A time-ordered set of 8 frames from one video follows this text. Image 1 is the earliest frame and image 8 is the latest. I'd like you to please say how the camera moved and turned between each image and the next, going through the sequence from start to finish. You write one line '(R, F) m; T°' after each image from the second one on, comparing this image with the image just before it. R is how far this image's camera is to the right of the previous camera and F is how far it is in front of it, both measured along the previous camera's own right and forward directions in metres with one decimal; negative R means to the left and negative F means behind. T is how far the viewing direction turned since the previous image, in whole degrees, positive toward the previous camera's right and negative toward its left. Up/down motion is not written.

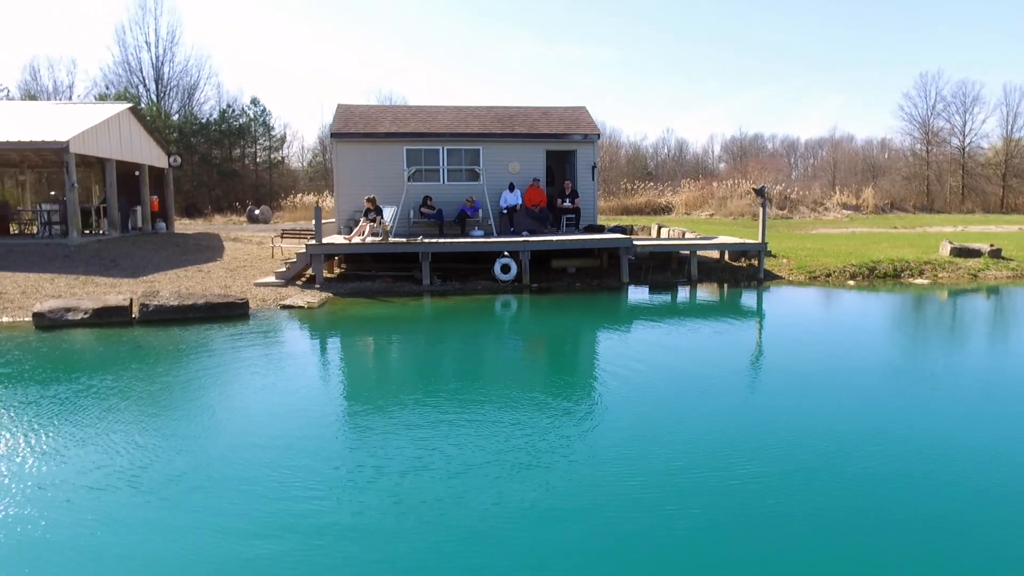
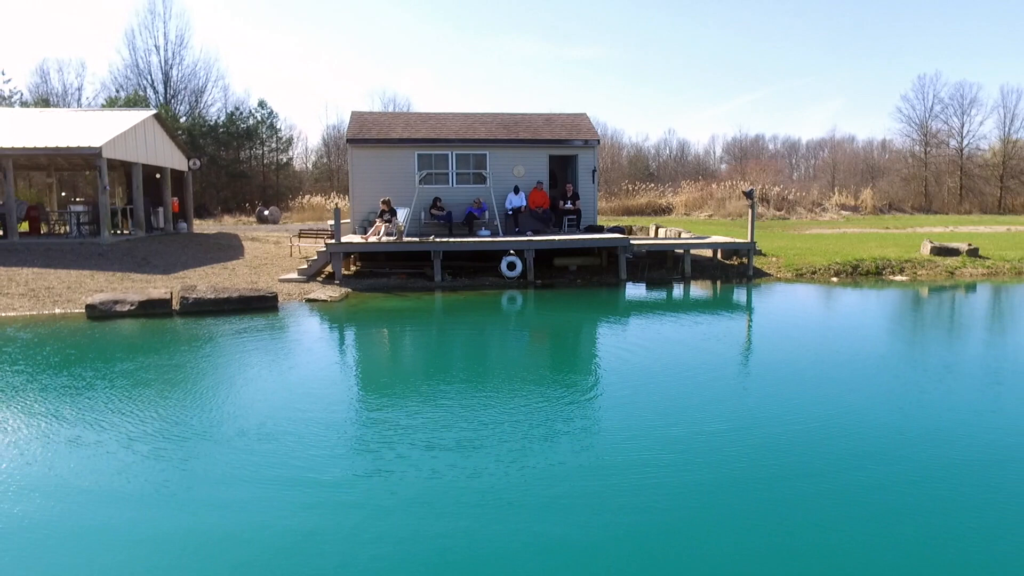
(-0.1, -0.8) m; 0°
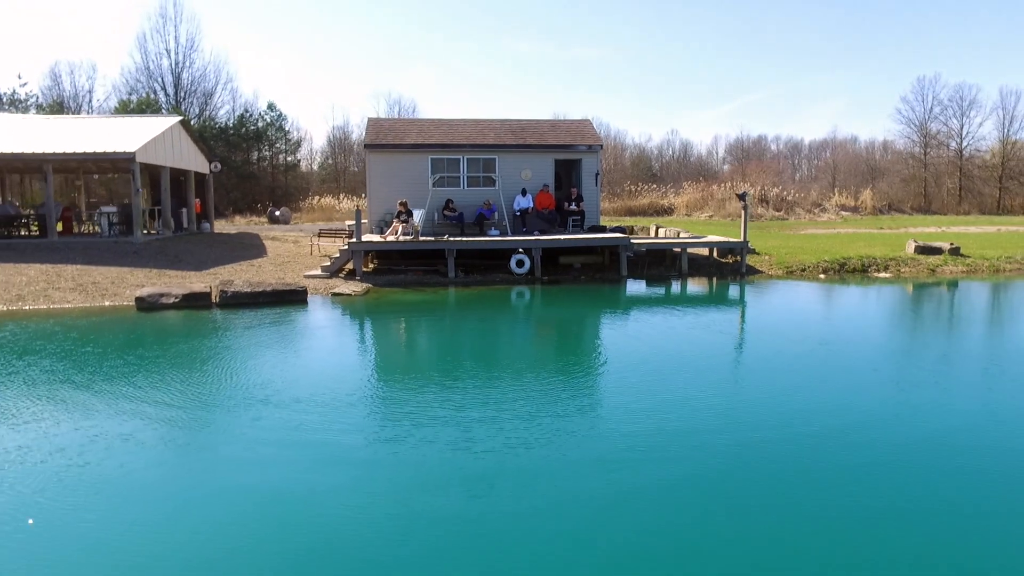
(-0.1, -0.8) m; 0°
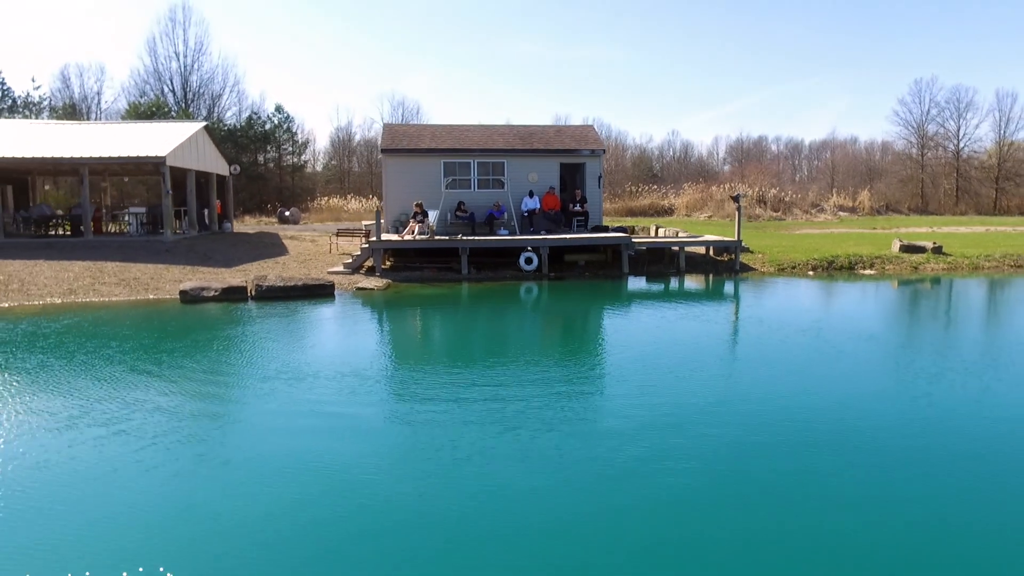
(-0.1, -0.9) m; 0°
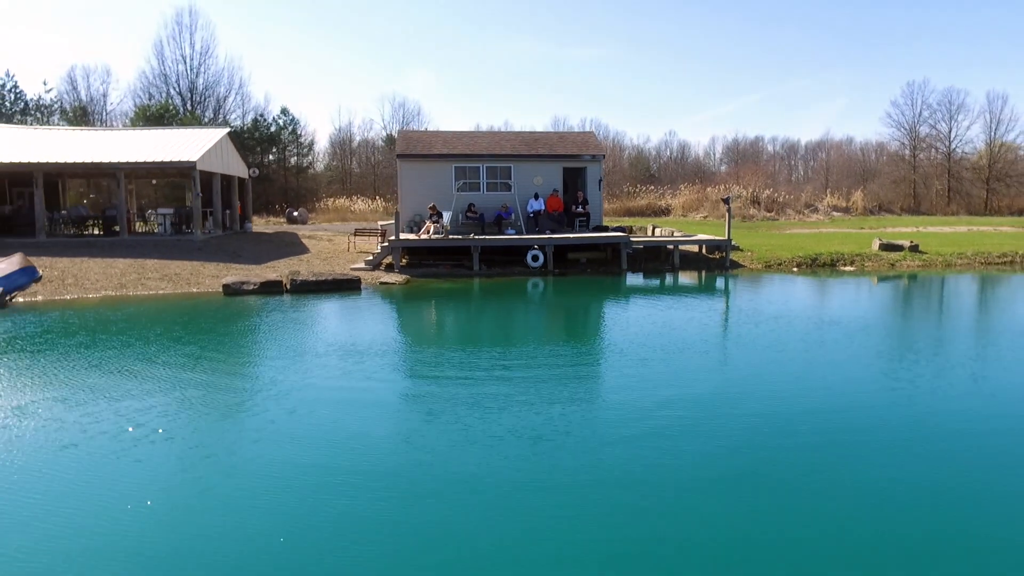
(-0.2, -1.1) m; 0°
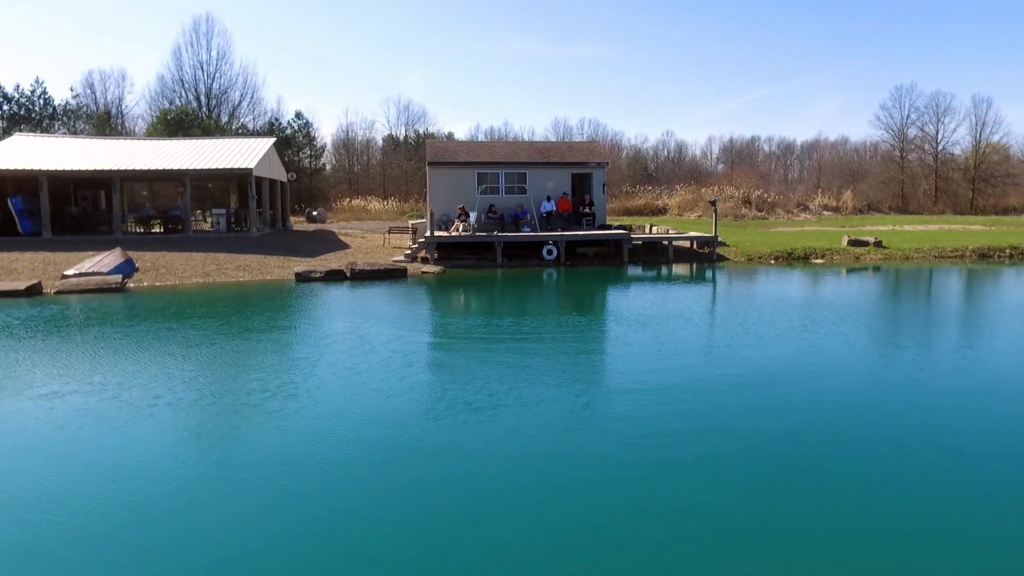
(-0.4, -2.3) m; 0°
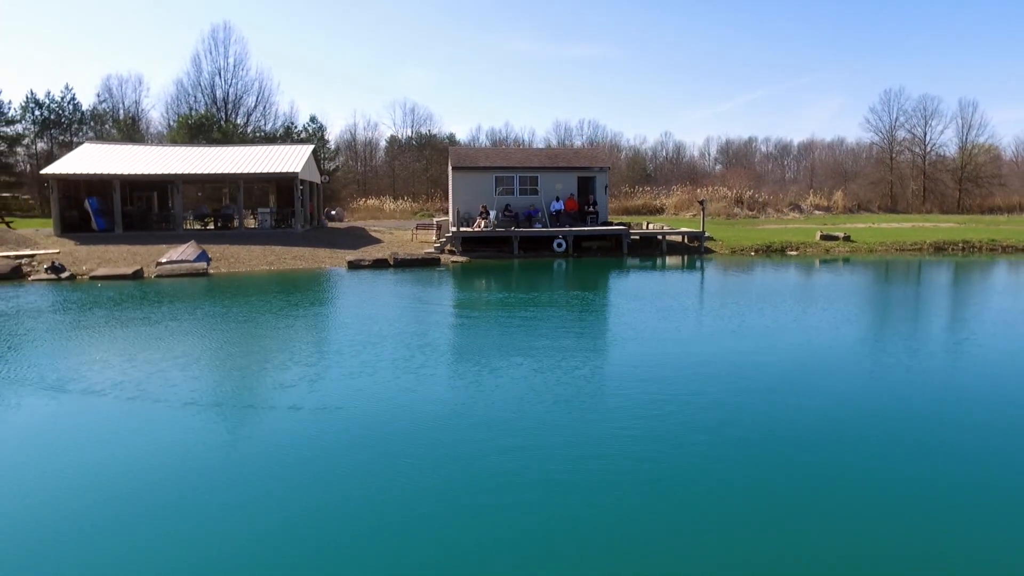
(-0.4, -2.5) m; 0°
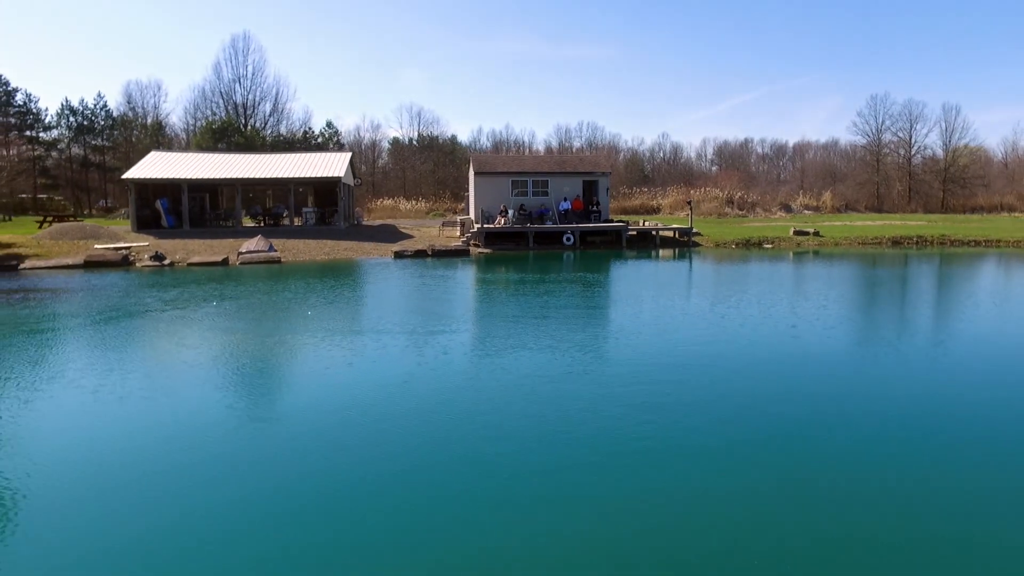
(-0.5, -3.1) m; 0°
